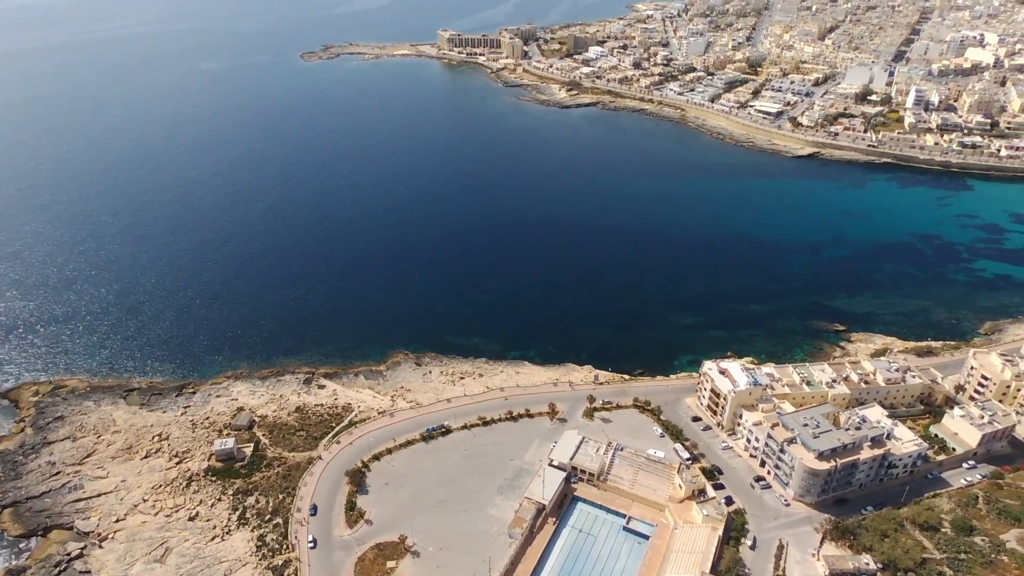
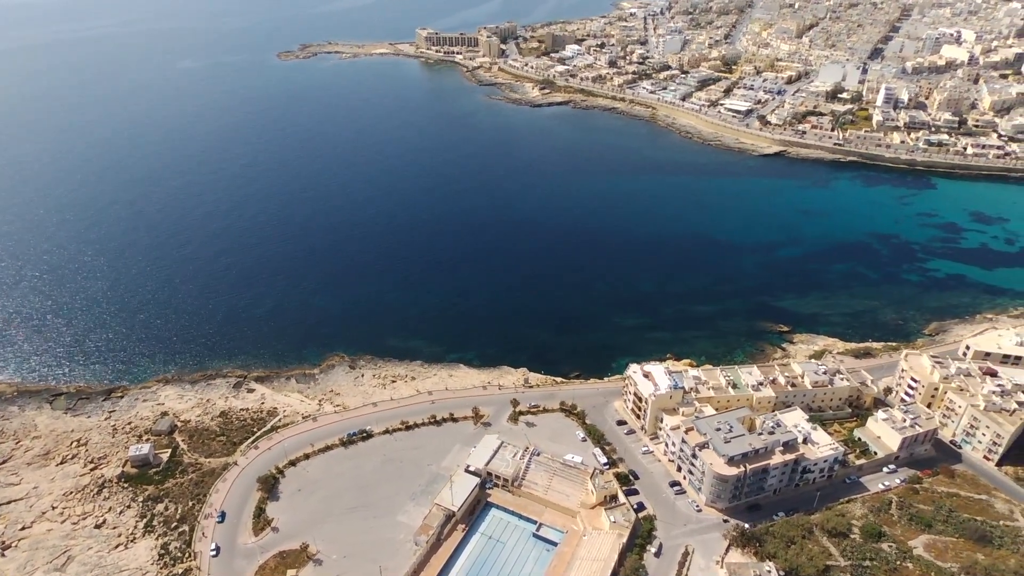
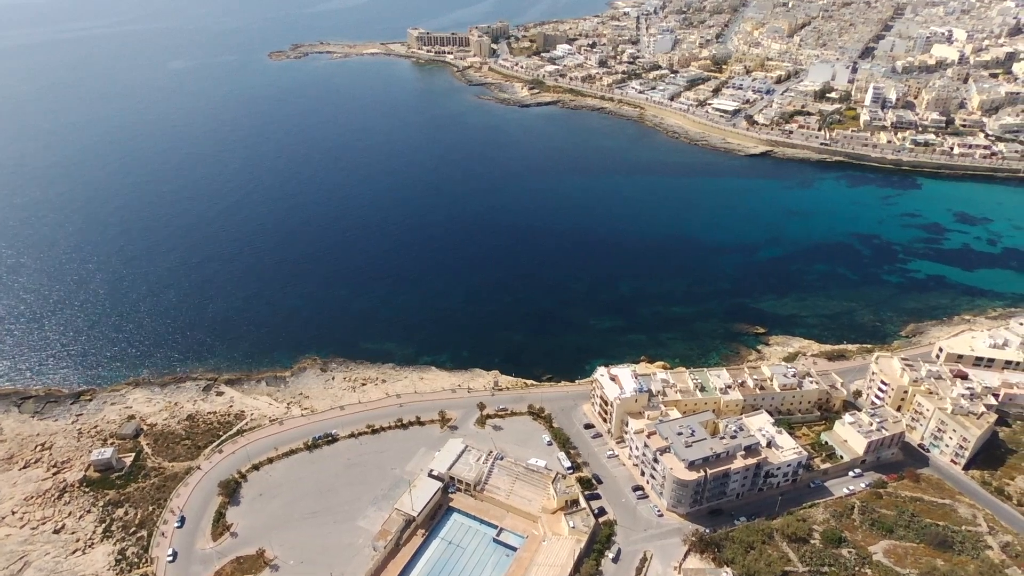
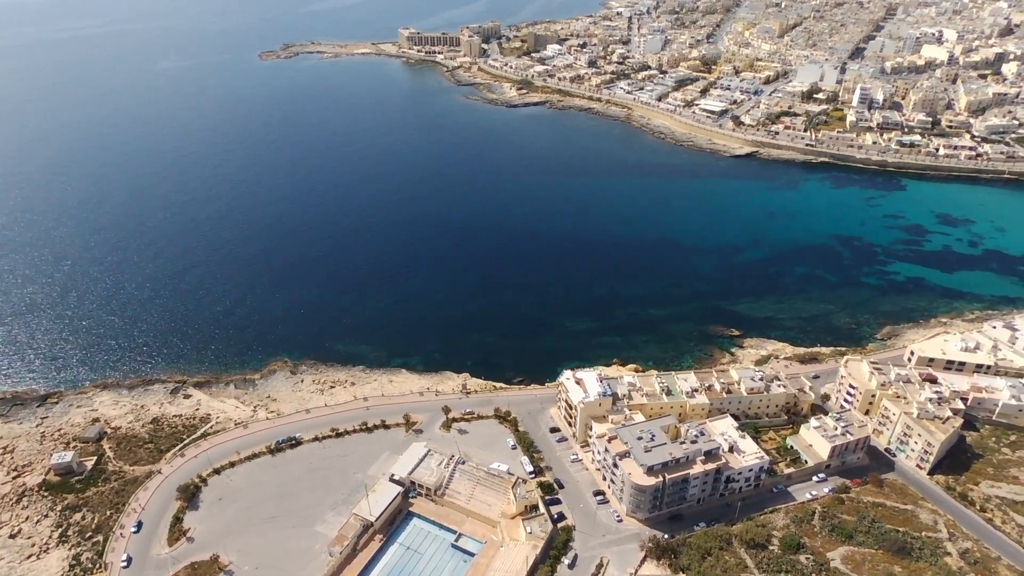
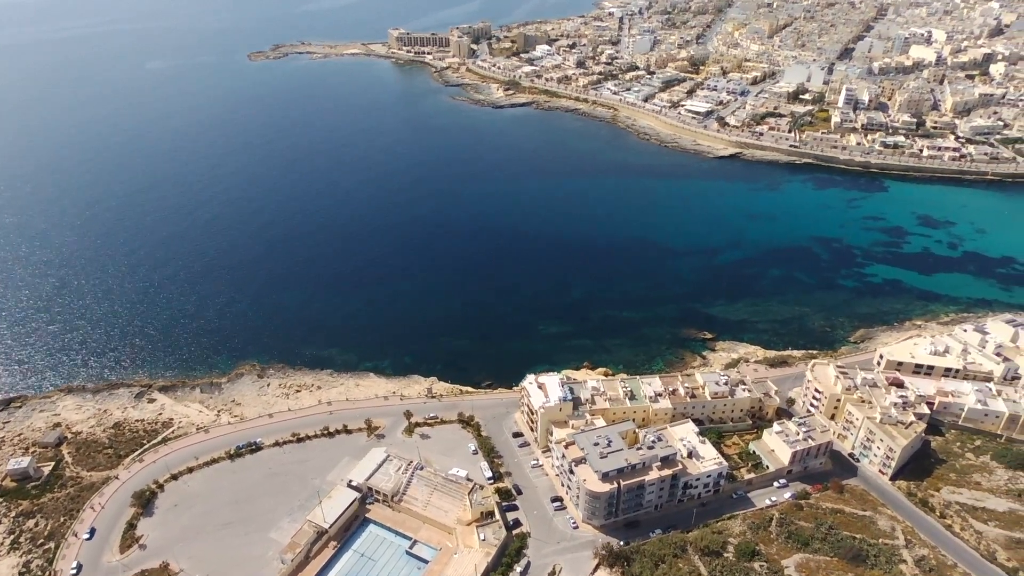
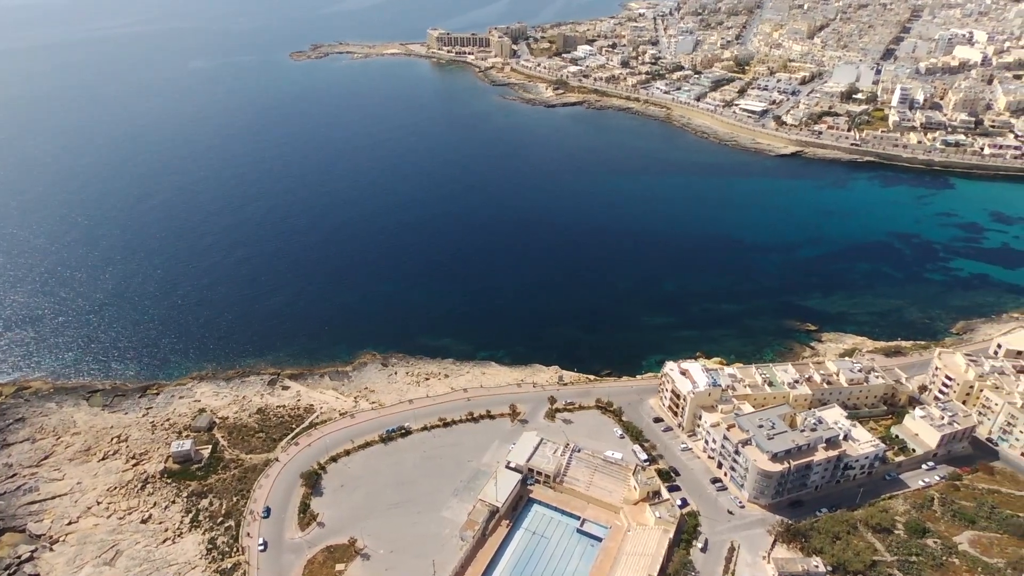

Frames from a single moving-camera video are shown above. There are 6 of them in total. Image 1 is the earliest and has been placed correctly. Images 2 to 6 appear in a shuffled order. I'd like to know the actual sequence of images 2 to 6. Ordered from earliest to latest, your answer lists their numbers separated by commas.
6, 2, 3, 4, 5
